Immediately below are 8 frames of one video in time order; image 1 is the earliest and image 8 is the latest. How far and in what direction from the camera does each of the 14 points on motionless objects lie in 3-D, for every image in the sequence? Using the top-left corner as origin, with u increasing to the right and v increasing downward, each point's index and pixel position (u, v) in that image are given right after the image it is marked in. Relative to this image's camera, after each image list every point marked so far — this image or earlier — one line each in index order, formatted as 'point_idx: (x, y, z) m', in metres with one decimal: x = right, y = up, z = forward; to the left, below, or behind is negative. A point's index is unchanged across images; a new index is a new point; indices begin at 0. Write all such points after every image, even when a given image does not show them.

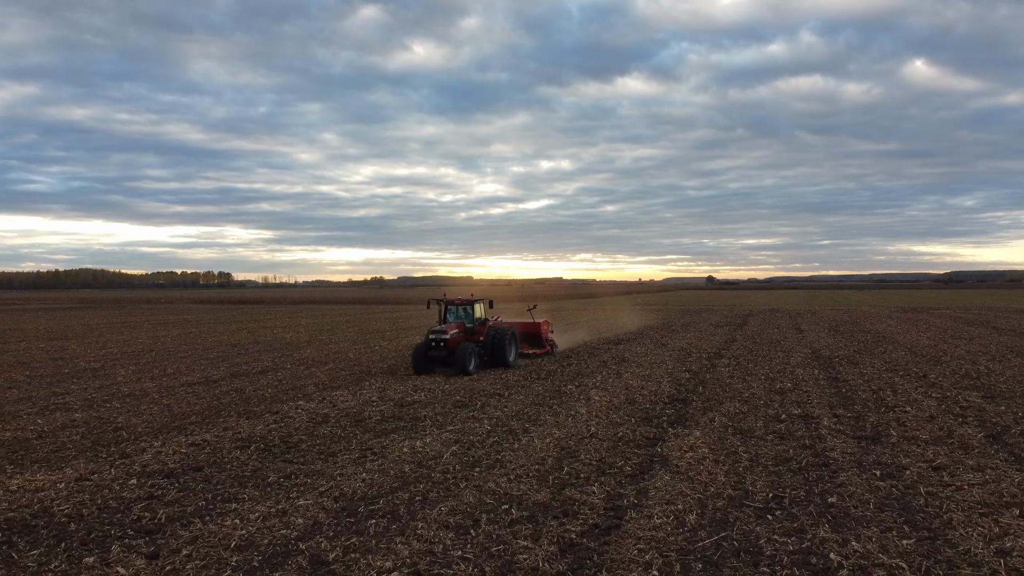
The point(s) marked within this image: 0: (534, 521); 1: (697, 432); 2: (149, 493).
0: (+0.2, -1.6, +5.9) m
1: (+1.9, -1.5, +9.1) m
2: (-2.8, -1.6, +7.0) m
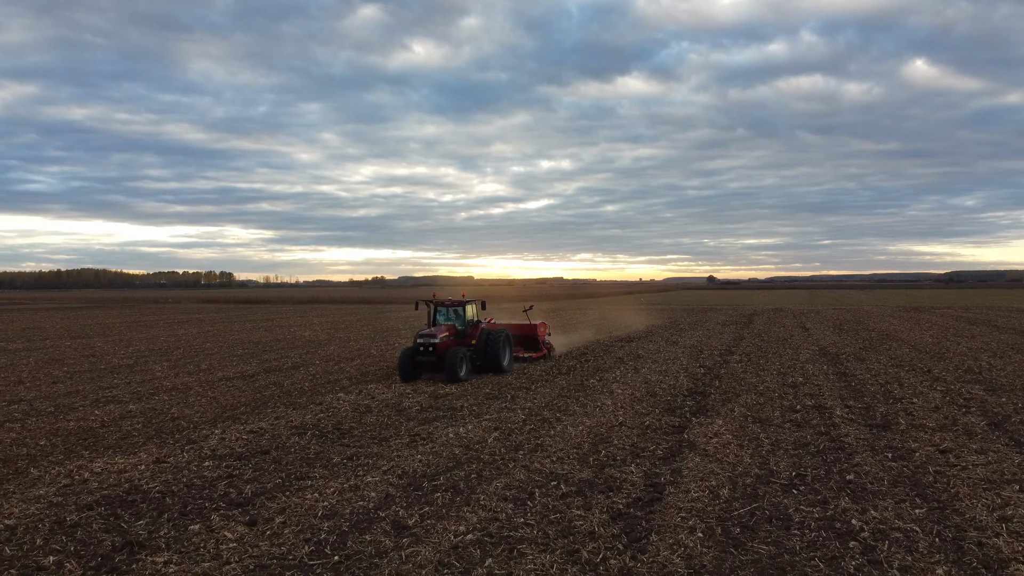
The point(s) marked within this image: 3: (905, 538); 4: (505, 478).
0: (+0.5, -1.6, +6.6) m
1: (+2.3, -1.5, +9.7) m
2: (-2.4, -1.6, +7.6) m
3: (+2.4, -1.5, +5.3) m
4: (-0.1, -1.6, +7.2) m
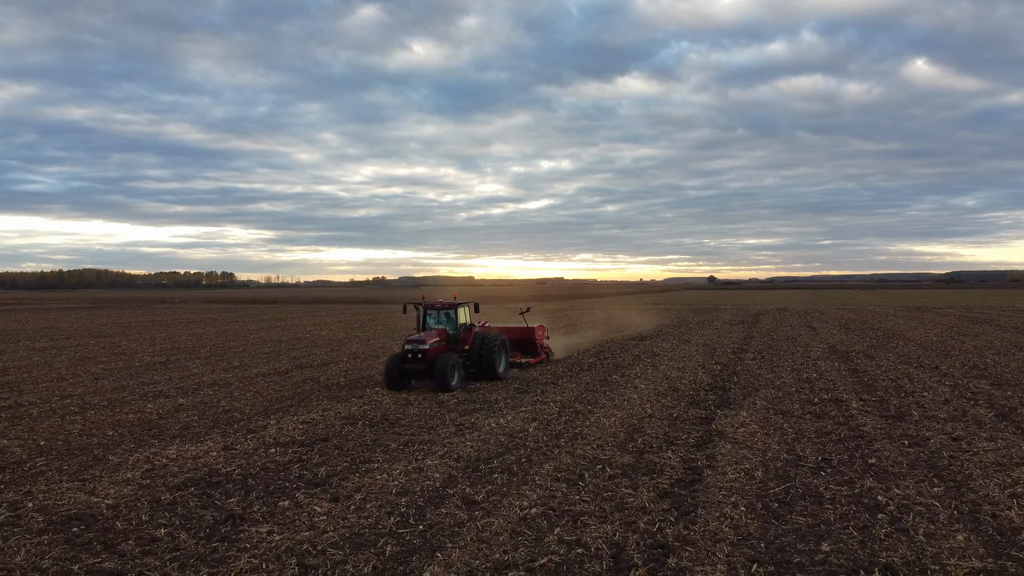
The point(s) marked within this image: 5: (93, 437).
0: (+1.0, -1.6, +7.2) m
1: (+2.7, -1.5, +10.3) m
2: (-2.0, -1.6, +8.2) m
3: (+2.8, -1.5, +5.9) m
4: (+0.4, -1.6, +7.9) m
5: (-4.6, -1.6, +9.5) m
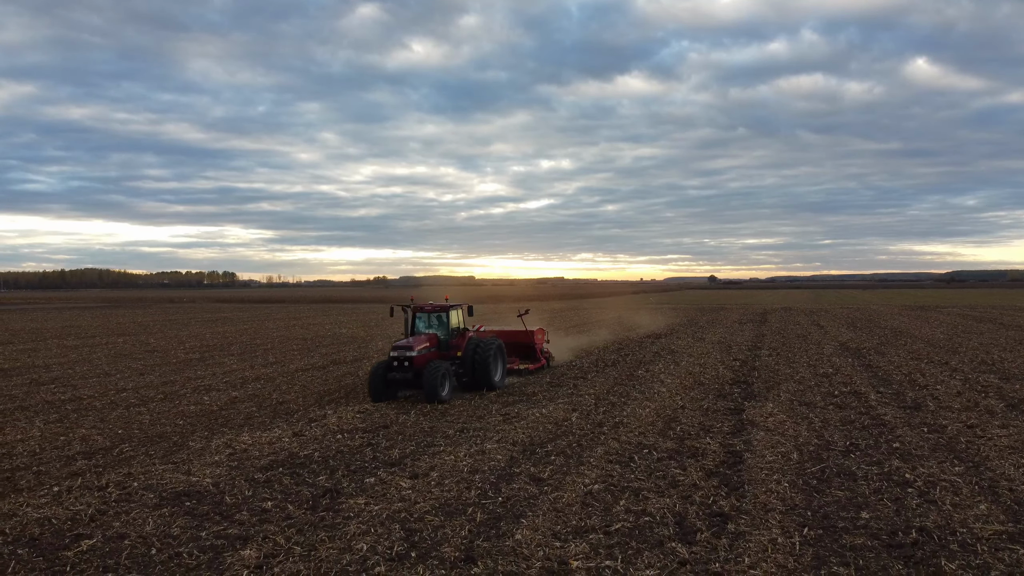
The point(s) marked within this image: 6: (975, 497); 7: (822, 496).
0: (+1.5, -1.5, +7.9) m
1: (+3.2, -1.5, +11.0) m
2: (-1.5, -1.6, +8.9) m
3: (+3.3, -1.5, +6.6) m
4: (+0.9, -1.5, +8.6) m
5: (-4.1, -1.6, +10.2) m
6: (+3.3, -1.5, +6.3) m
7: (+2.3, -1.5, +6.4) m
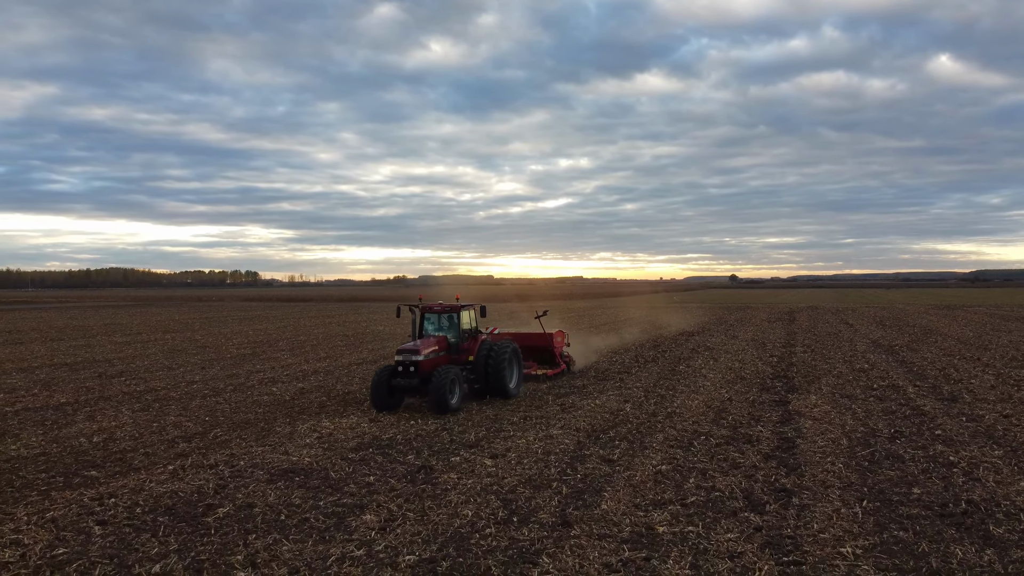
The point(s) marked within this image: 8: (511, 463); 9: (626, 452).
0: (+2.1, -1.5, +8.5) m
1: (+4.0, -1.4, +11.6) m
2: (-0.8, -1.5, +9.6) m
3: (+4.0, -1.5, +7.2) m
4: (+1.6, -1.5, +9.2) m
5: (-3.3, -1.6, +11.0) m
6: (+4.0, -1.5, +6.9) m
7: (+2.9, -1.5, +7.0) m
8: (0.0, -1.6, +7.9) m
9: (+1.1, -1.5, +8.2) m
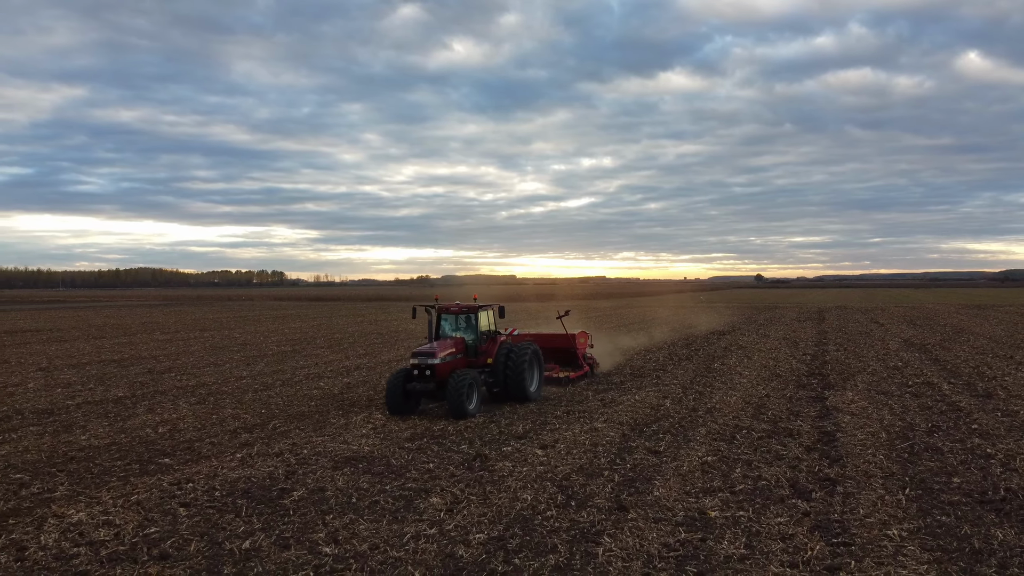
0: (+2.6, -1.5, +8.8) m
1: (+4.6, -1.4, +11.9) m
2: (-0.3, -1.5, +10.0) m
3: (+4.4, -1.5, +7.5) m
4: (+2.1, -1.5, +9.5) m
5: (-2.8, -1.6, +11.4) m
6: (+4.4, -1.5, +7.1) m
7: (+3.3, -1.5, +7.3) m
8: (+0.5, -1.5, +8.2) m
9: (+1.6, -1.5, +8.6) m
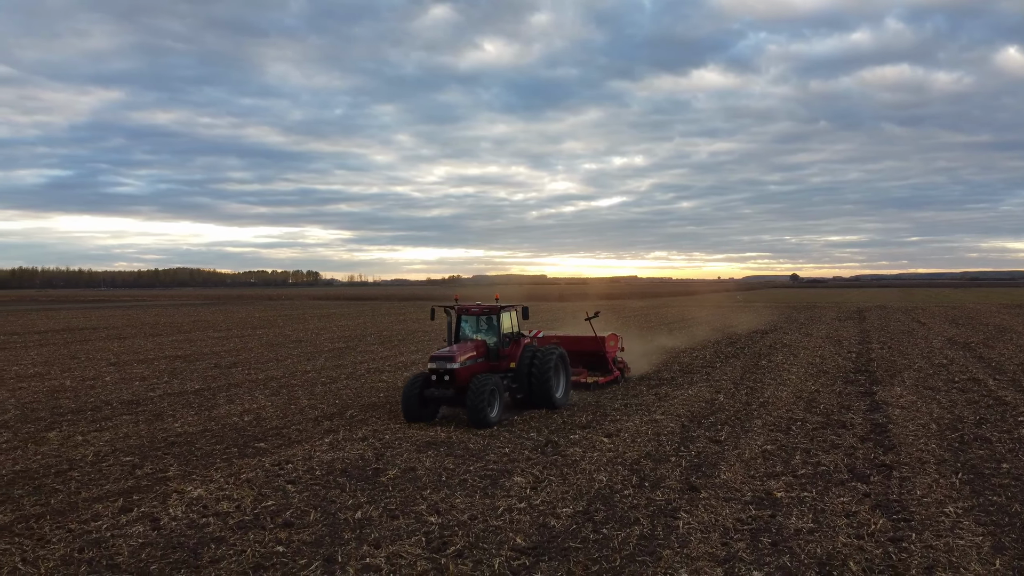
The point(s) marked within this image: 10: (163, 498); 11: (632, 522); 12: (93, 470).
0: (+3.3, -1.5, +9.3) m
1: (+5.4, -1.4, +12.3) m
2: (+0.5, -1.5, +10.6) m
3: (+5.1, -1.4, +7.9) m
4: (+2.8, -1.5, +10.0) m
5: (-2.0, -1.5, +12.1) m
6: (+5.0, -1.4, +7.5) m
7: (+4.0, -1.5, +7.7) m
8: (+1.2, -1.5, +8.8) m
9: (+2.3, -1.5, +9.1) m
10: (-2.8, -1.7, +7.0) m
11: (+0.8, -1.6, +6.0) m
12: (-3.9, -1.7, +8.1) m
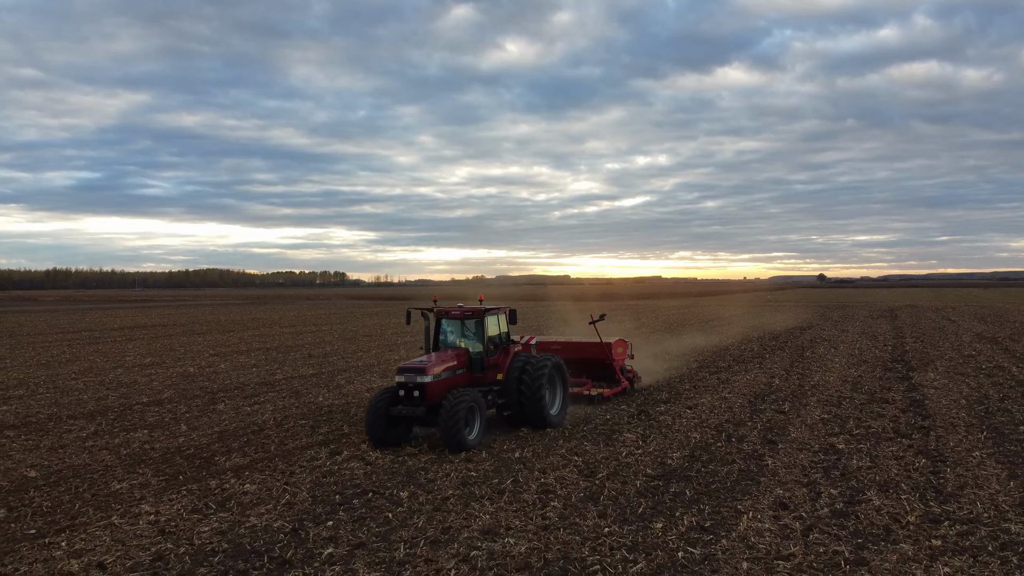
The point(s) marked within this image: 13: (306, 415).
0: (+4.6, -1.5, +11.1) m
1: (+6.7, -1.4, +14.0) m
2: (+1.8, -1.5, +12.5) m
3: (+6.3, -1.4, +9.6) m
4: (+4.1, -1.5, +11.8) m
5: (-0.6, -1.5, +14.0) m
6: (+6.2, -1.4, +9.3) m
7: (+5.2, -1.4, +9.5) m
8: (+2.4, -1.5, +10.7) m
9: (+3.5, -1.5, +10.9) m
10: (-1.6, -1.6, +9.0) m
11: (+2.0, -1.6, +7.9) m
12: (-2.7, -1.6, +10.1) m
13: (-2.6, -1.6, +11.1) m
